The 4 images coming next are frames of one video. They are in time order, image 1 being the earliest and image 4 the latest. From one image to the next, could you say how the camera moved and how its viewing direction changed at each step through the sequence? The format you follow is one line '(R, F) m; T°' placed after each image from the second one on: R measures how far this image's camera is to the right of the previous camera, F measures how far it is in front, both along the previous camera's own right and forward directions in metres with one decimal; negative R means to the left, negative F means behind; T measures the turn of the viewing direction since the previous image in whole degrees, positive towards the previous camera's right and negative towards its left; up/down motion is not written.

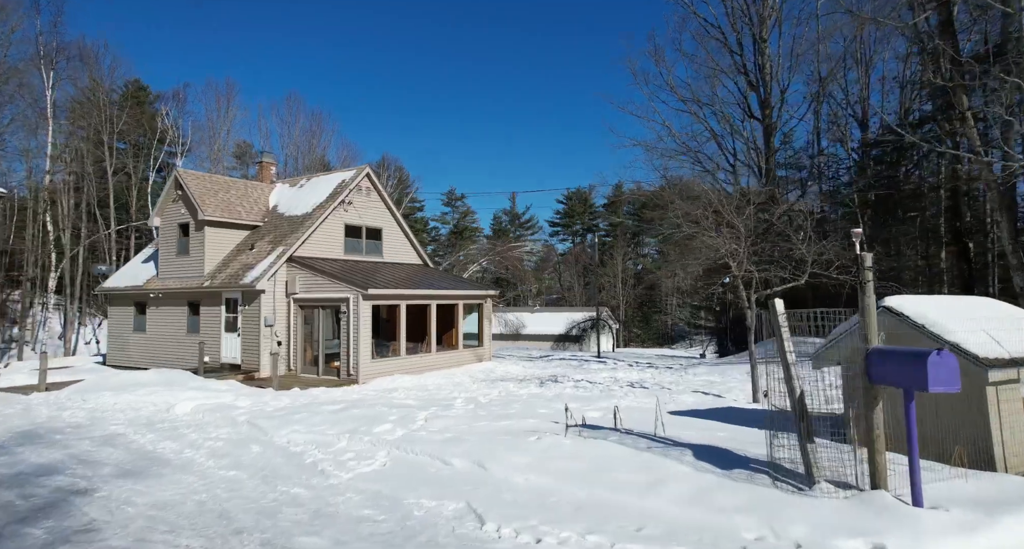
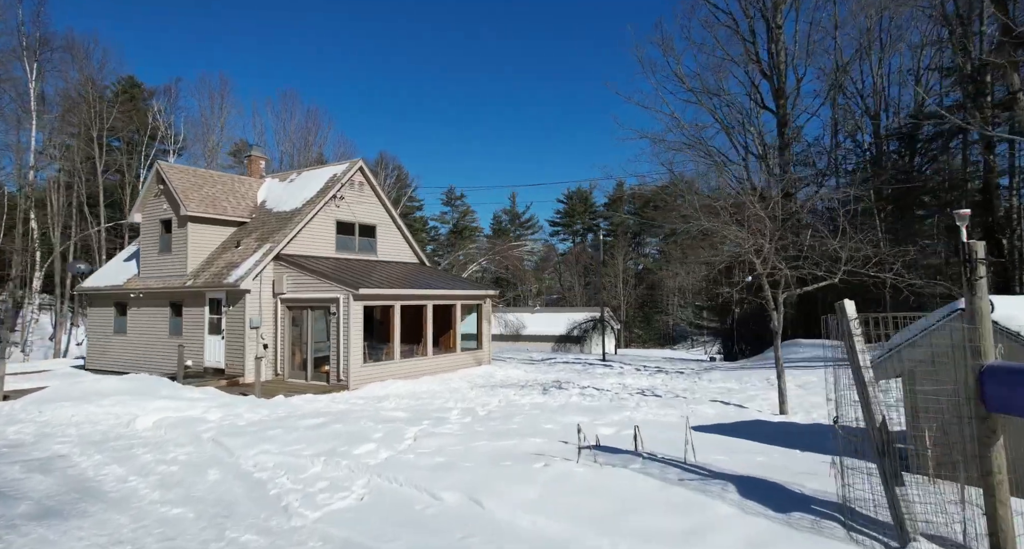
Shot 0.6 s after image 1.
(0.0, +1.0) m; 0°
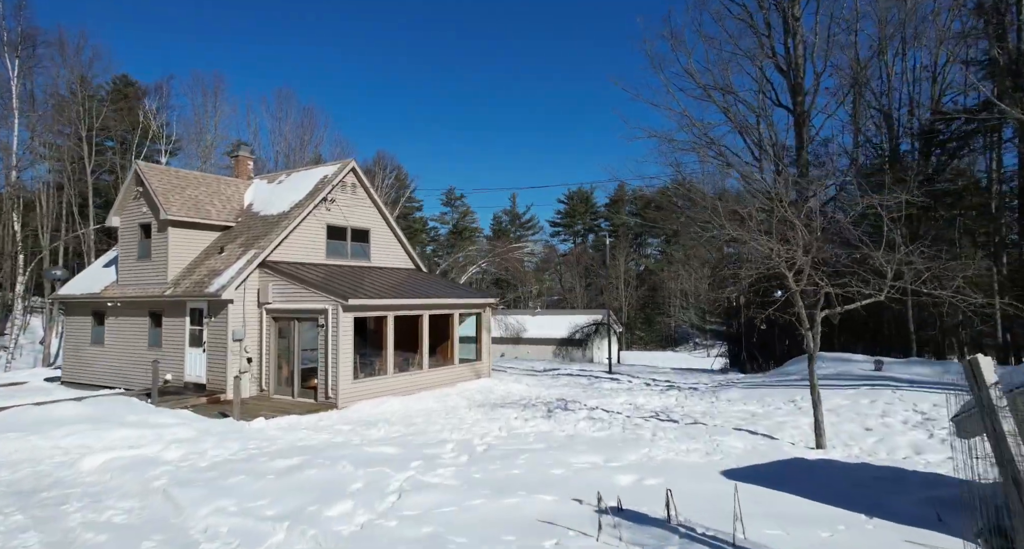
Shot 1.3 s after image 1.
(0.0, +1.0) m; 0°
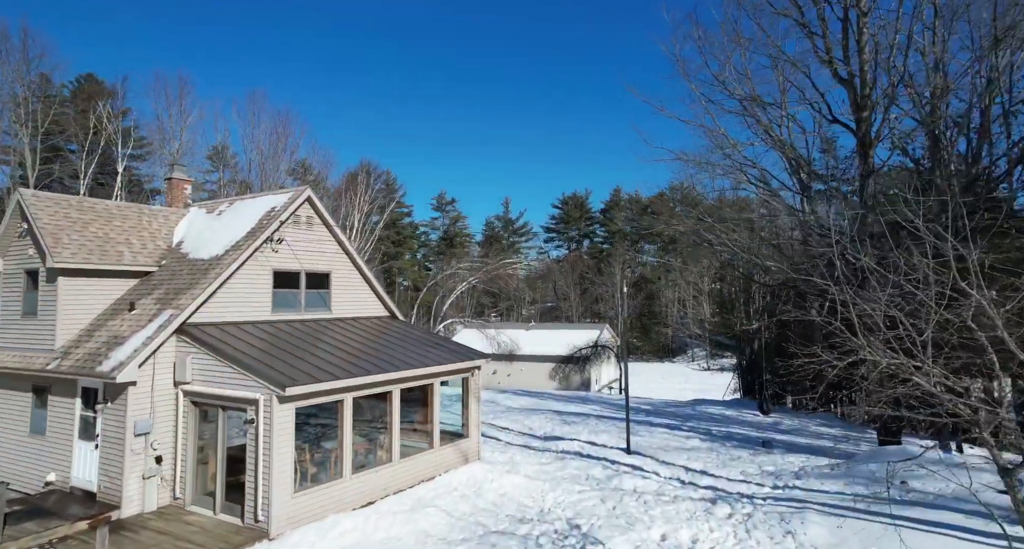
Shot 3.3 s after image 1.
(-0.1, +3.5) m; +1°
